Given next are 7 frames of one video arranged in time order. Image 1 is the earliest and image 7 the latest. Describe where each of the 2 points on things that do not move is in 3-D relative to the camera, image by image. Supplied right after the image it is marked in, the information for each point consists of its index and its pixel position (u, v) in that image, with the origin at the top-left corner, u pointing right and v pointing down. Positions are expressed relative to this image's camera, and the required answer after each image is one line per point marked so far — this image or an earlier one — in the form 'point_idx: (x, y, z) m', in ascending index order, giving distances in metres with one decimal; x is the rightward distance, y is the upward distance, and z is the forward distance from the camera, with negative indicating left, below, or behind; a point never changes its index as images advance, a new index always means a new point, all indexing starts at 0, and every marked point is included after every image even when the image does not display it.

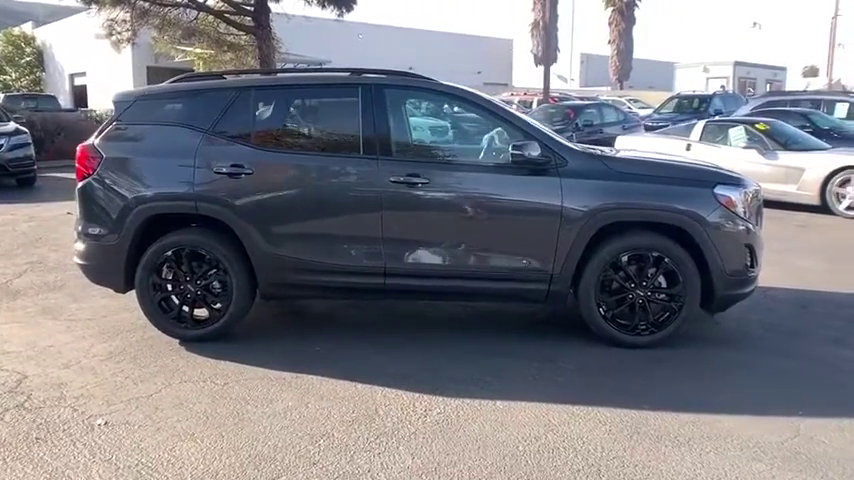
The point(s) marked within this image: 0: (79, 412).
0: (-2.1, -1.0, +4.2) m
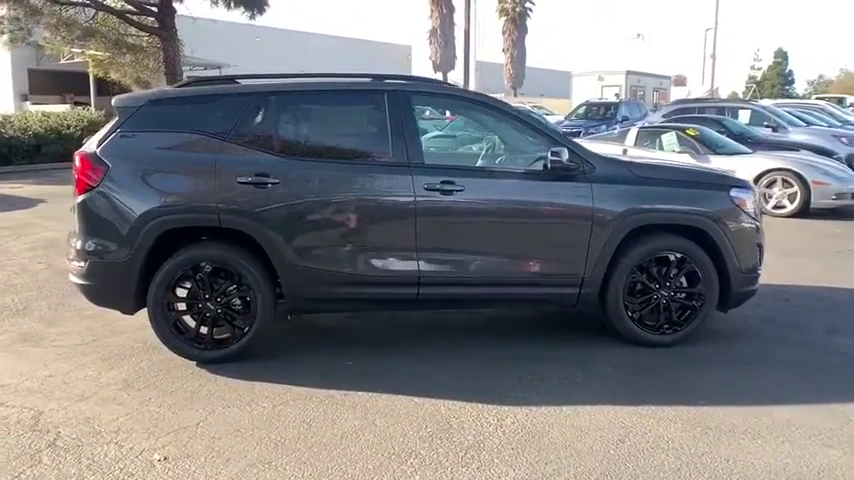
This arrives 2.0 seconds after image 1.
0: (-1.6, -1.1, +3.8) m
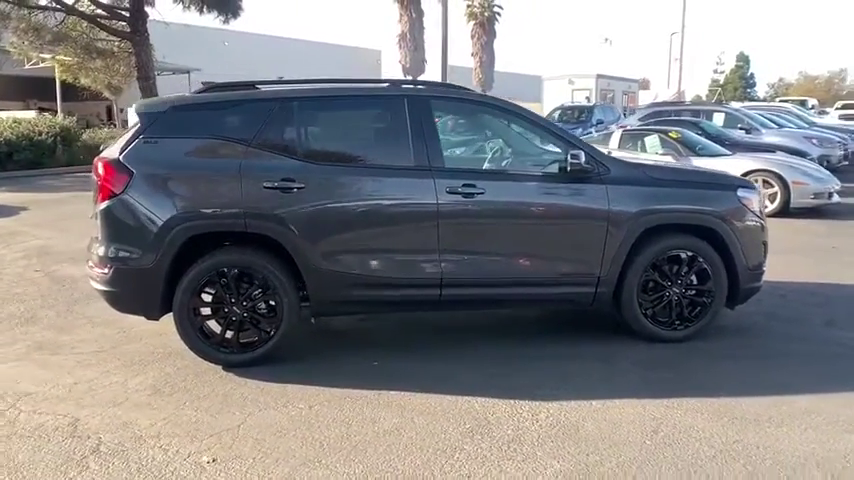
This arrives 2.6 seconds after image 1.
0: (-1.4, -1.2, +3.9) m
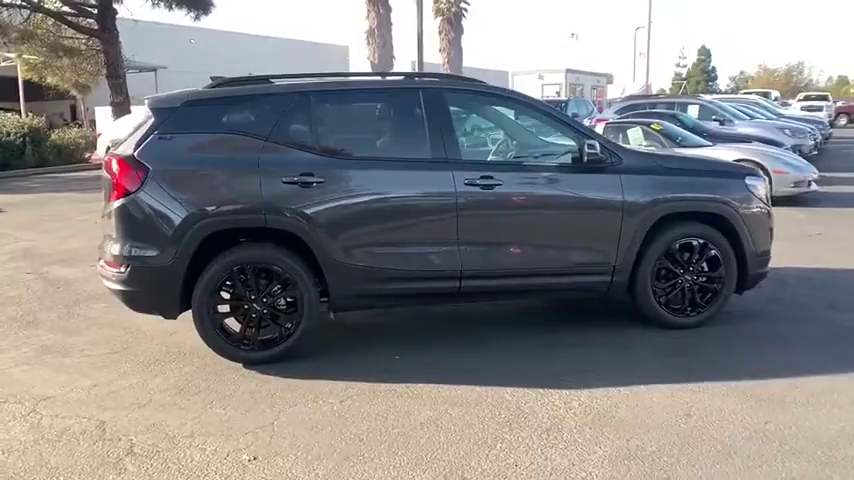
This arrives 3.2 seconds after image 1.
0: (-1.2, -1.2, +3.8) m
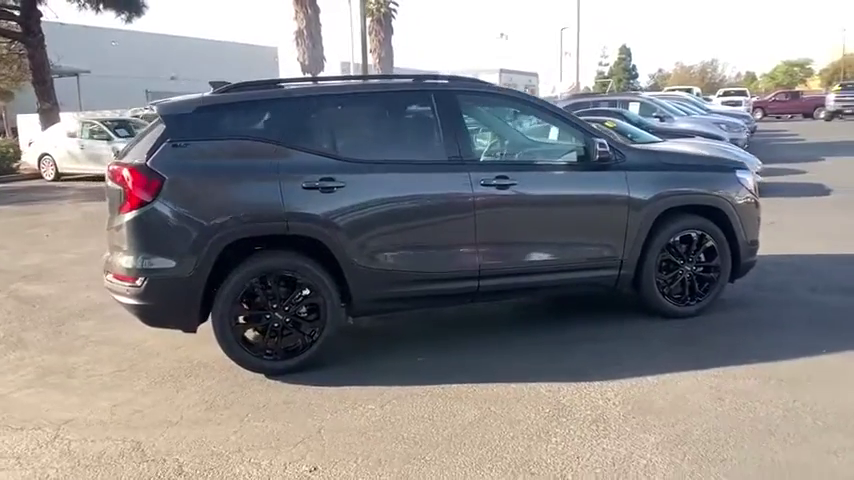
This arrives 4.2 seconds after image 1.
0: (-0.9, -1.2, +3.7) m
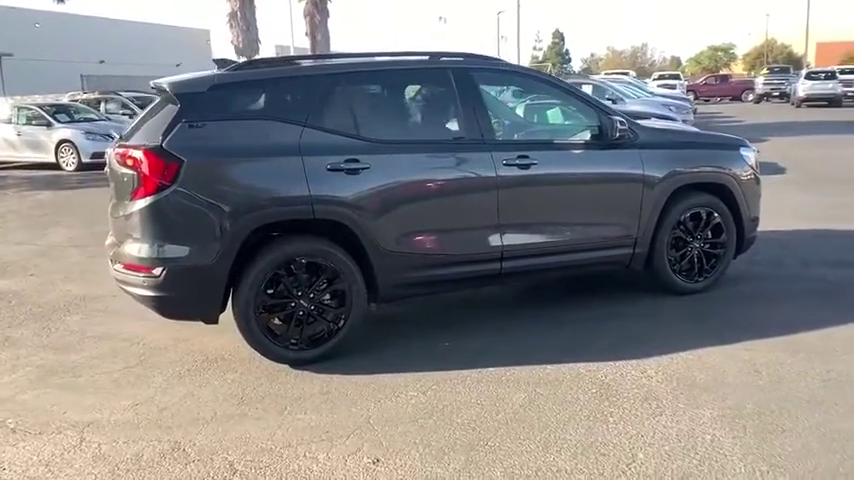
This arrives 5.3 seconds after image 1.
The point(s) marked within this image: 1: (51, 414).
0: (-0.5, -1.1, +3.6) m
1: (-2.3, -1.0, +4.2) m
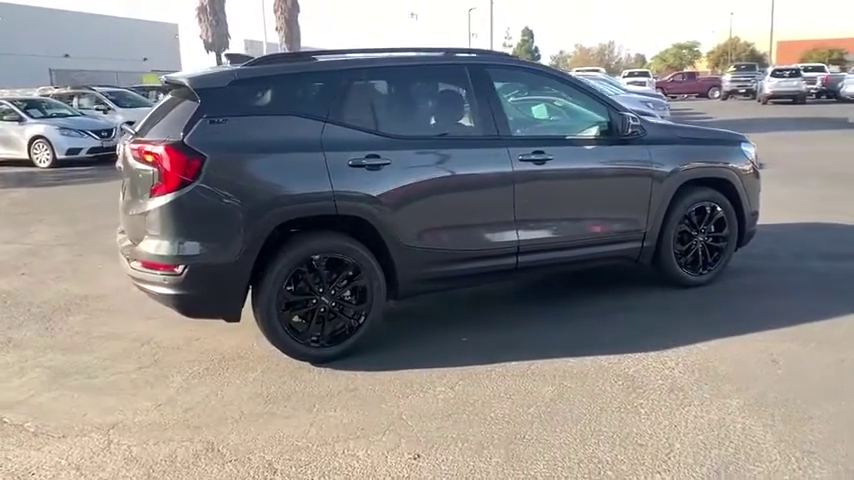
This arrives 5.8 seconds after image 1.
0: (-0.3, -1.1, +3.5) m
1: (-2.1, -1.0, +4.1) m
